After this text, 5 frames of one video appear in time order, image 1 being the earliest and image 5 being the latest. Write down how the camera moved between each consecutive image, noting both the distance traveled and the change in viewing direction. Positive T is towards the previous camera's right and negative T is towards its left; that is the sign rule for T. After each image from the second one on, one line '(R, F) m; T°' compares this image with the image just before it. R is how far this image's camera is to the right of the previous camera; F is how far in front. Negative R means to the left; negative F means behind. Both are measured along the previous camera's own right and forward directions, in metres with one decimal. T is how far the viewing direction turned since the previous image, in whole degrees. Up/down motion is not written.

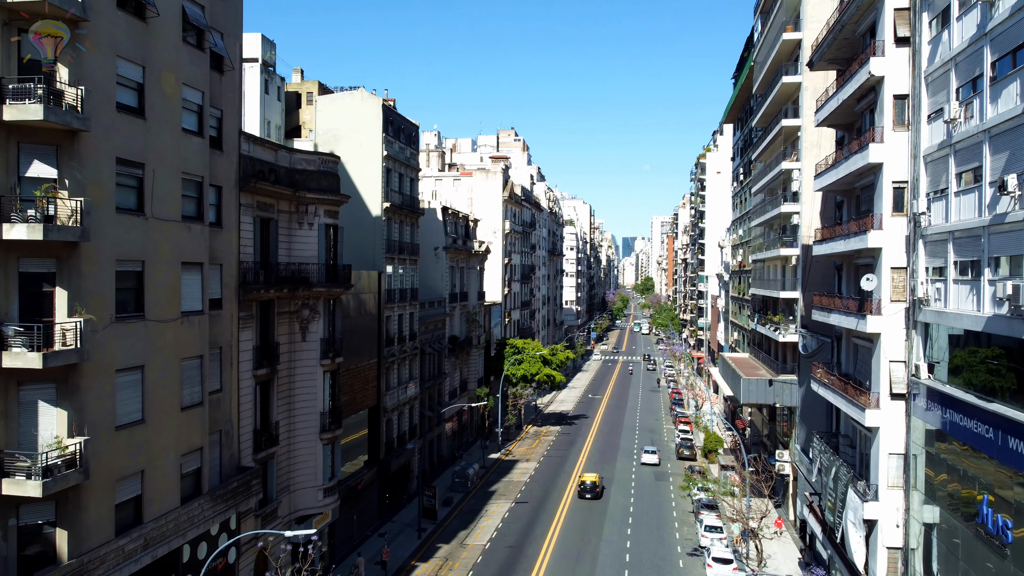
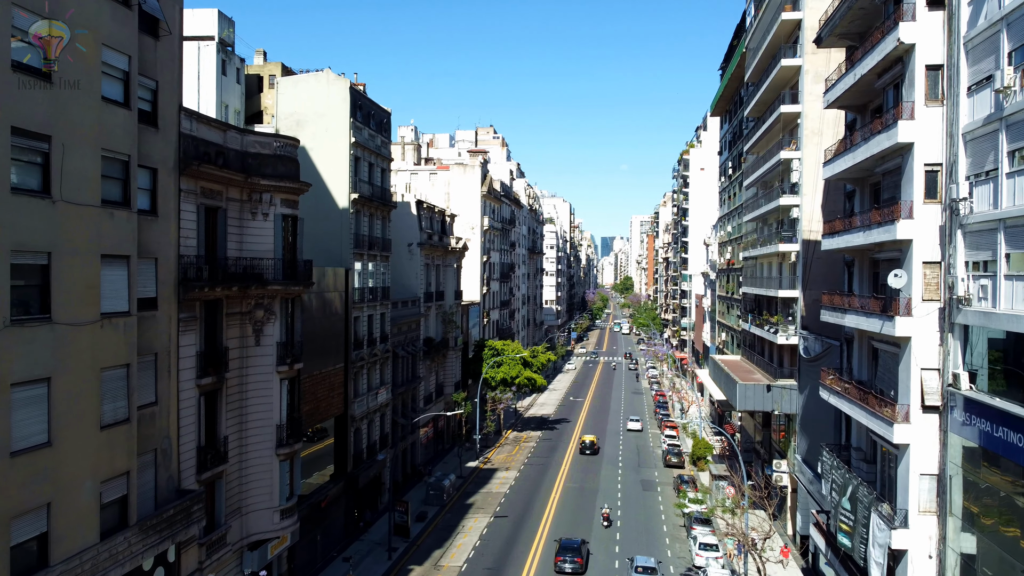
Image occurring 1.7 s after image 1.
(0.0, +3.1) m; +1°
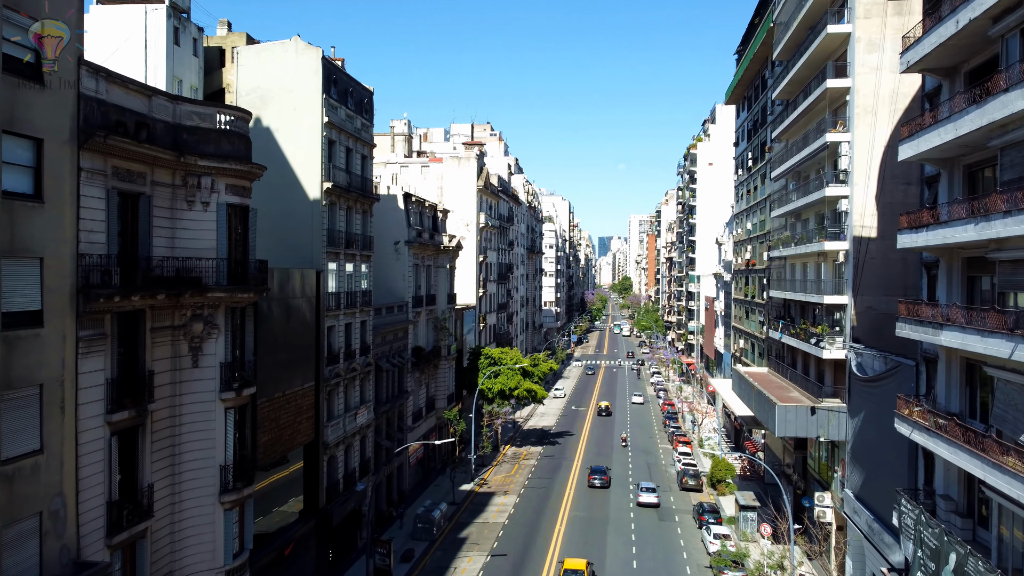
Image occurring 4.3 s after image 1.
(-0.1, +5.5) m; 0°
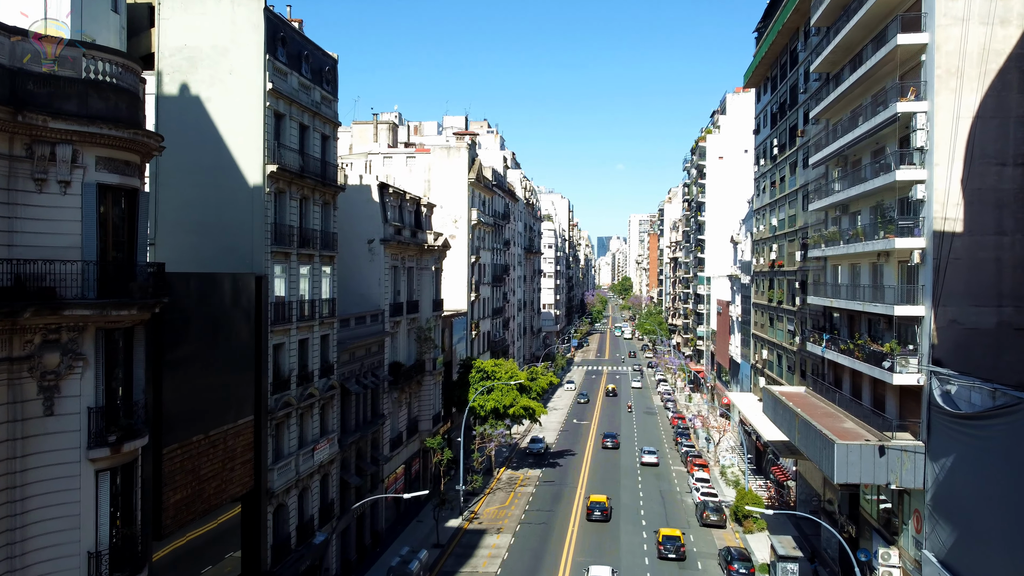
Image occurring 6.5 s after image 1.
(+0.2, +6.5) m; 0°
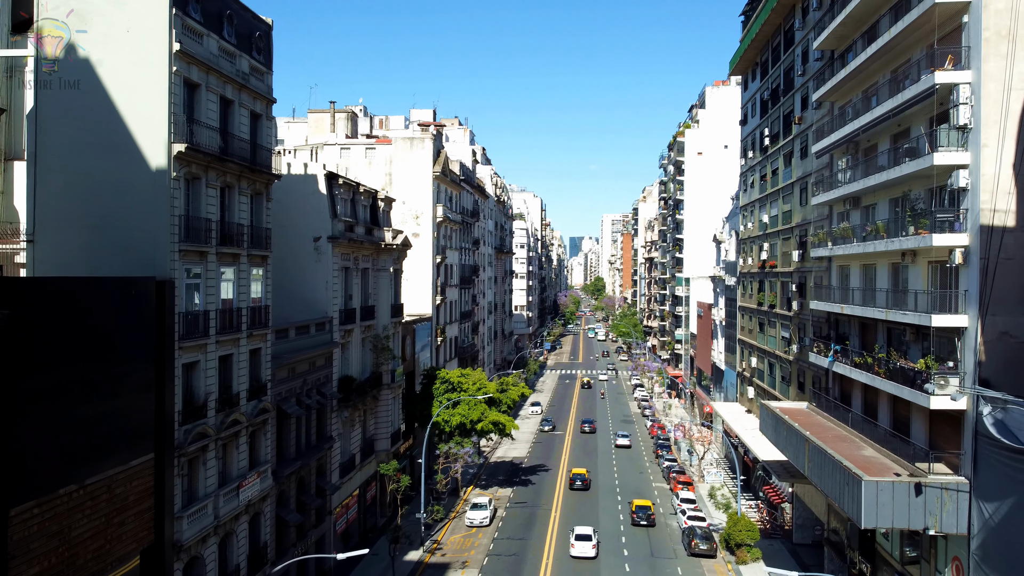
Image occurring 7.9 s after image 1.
(+0.2, +4.5) m; +2°
